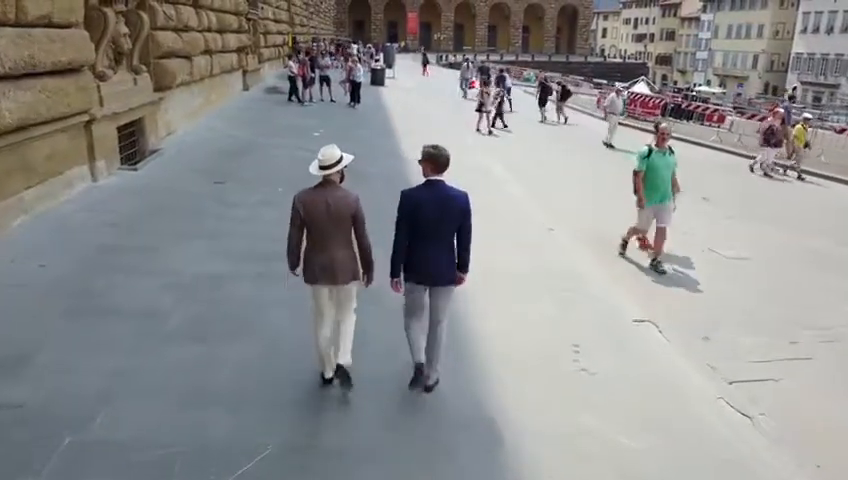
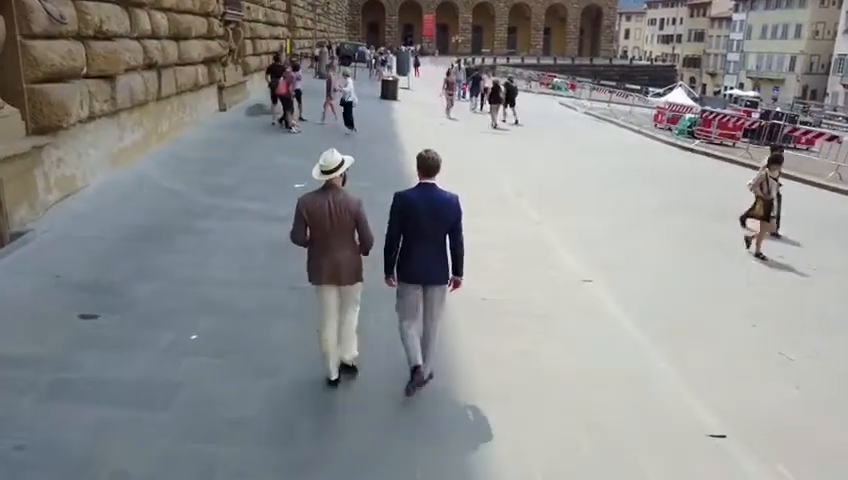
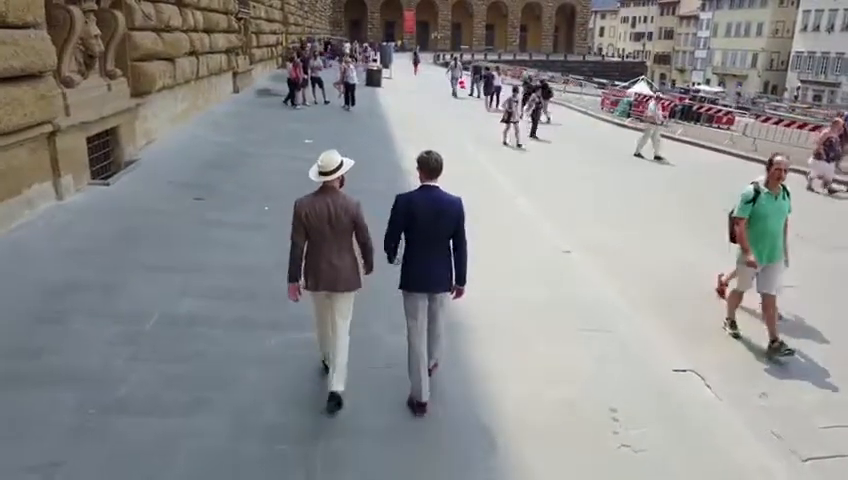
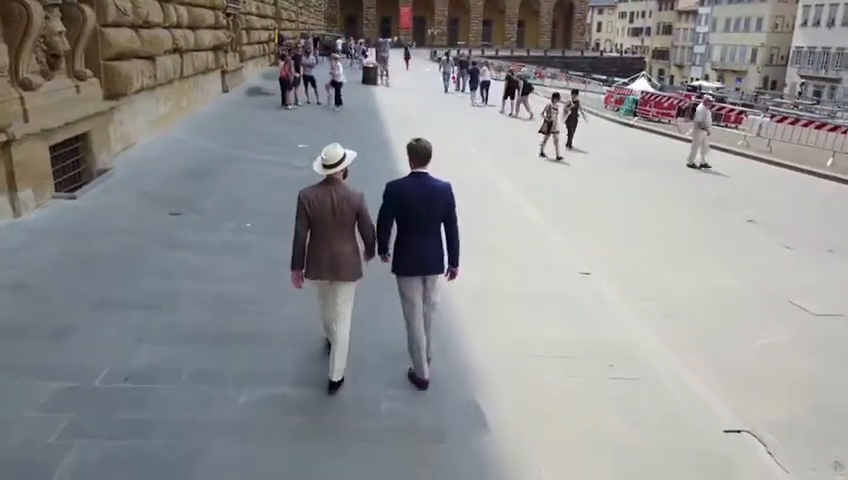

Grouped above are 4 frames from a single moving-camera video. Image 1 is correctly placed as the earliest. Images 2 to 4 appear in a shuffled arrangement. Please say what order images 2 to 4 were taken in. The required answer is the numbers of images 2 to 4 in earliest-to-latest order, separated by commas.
3, 4, 2
